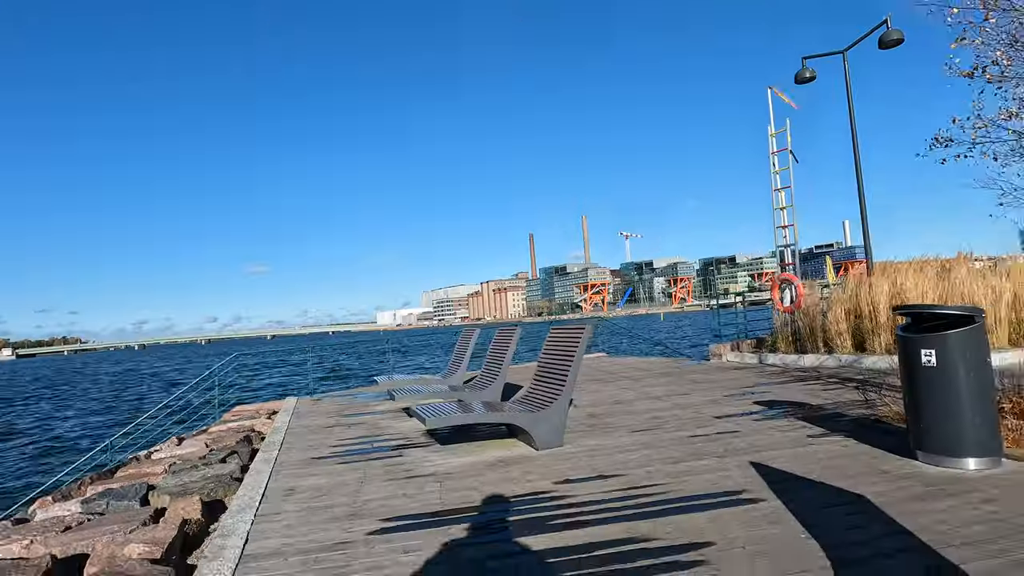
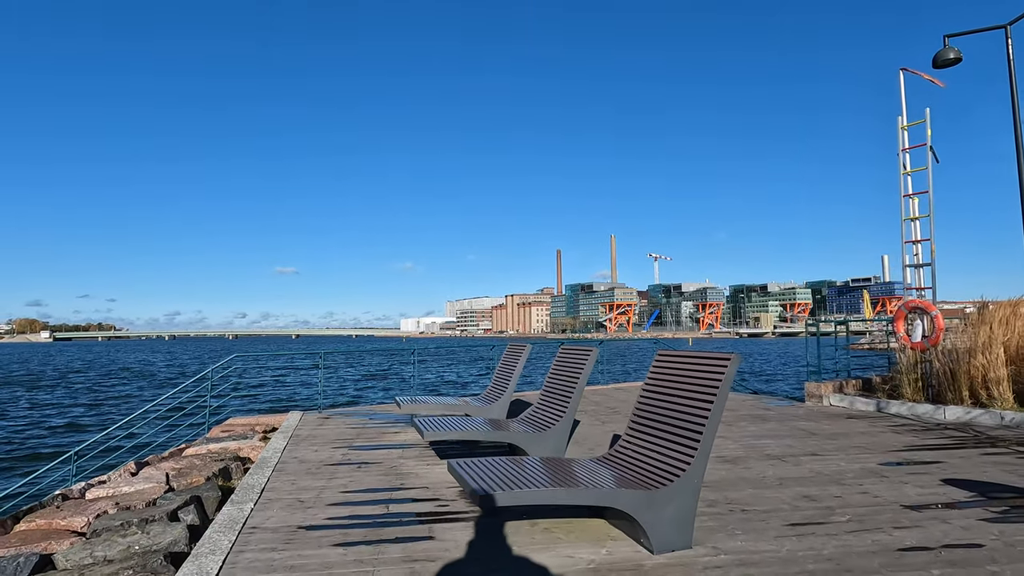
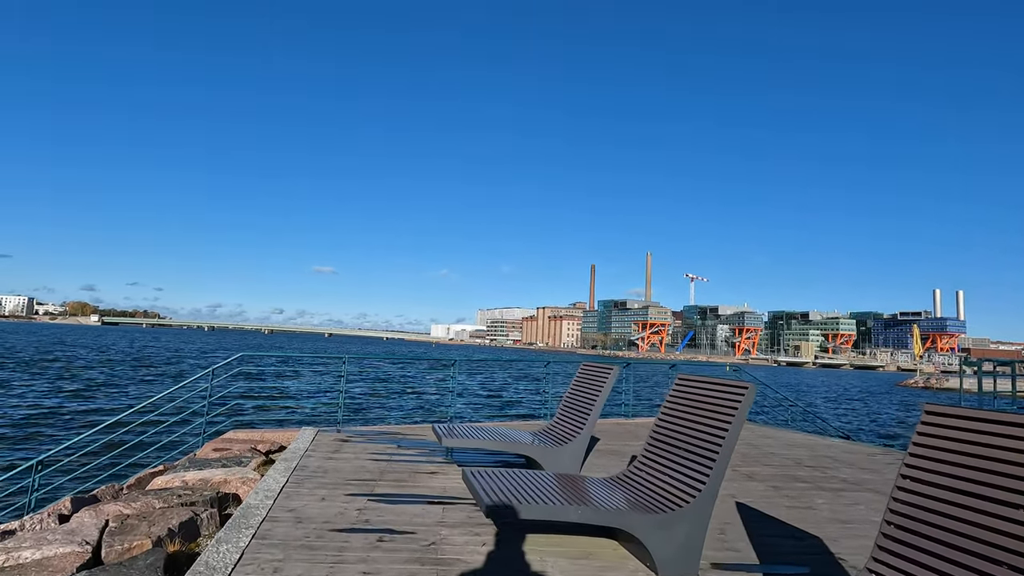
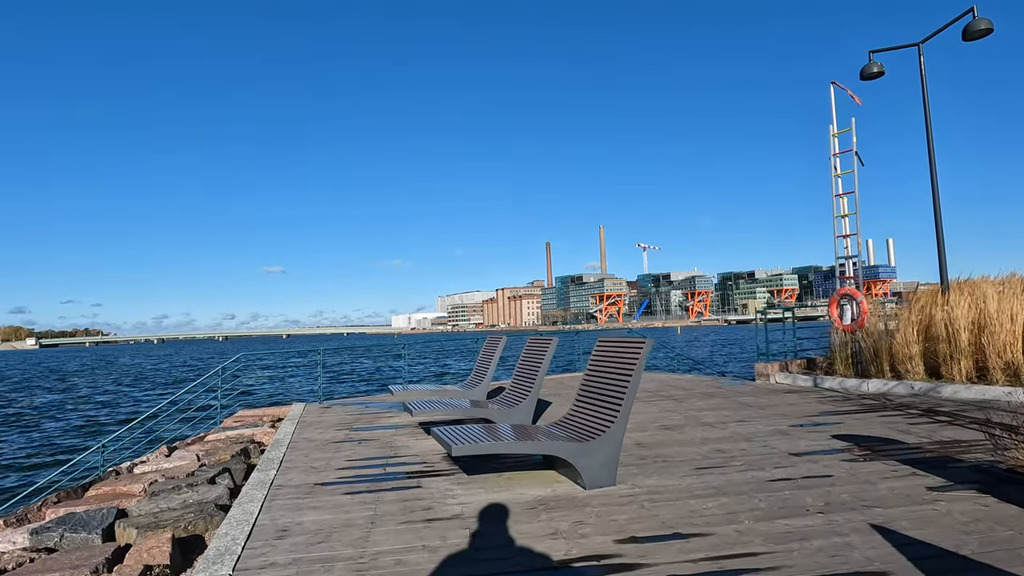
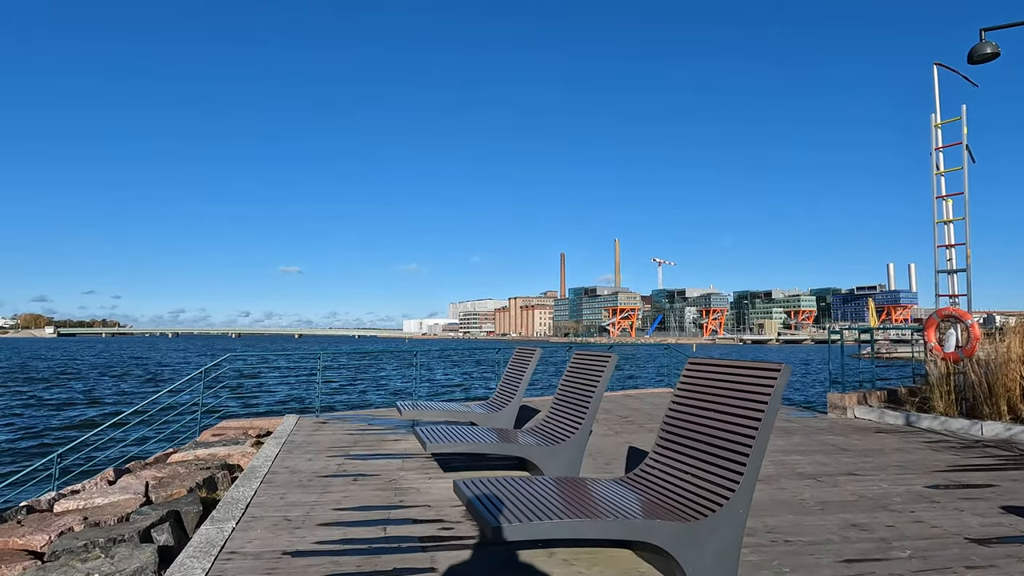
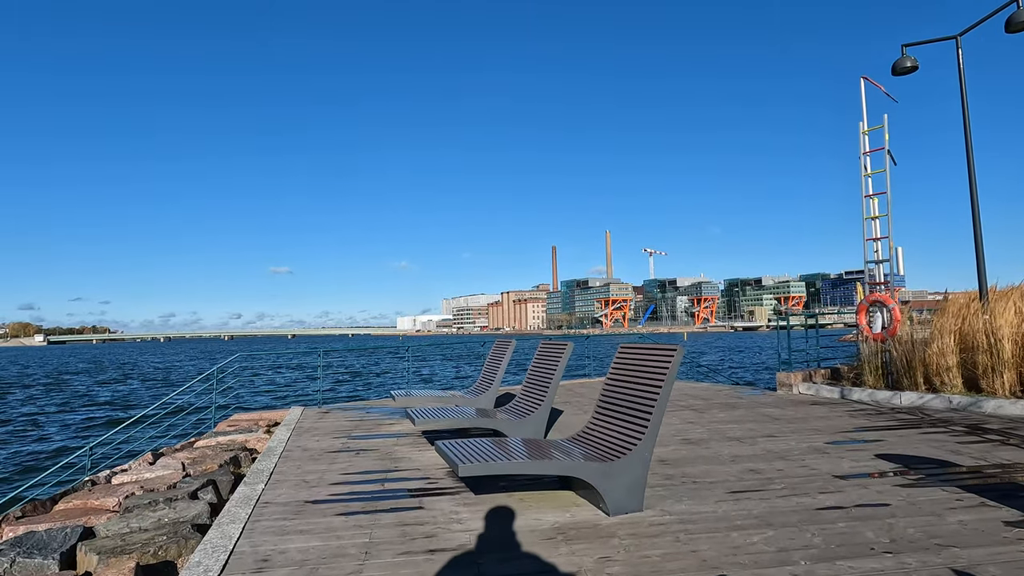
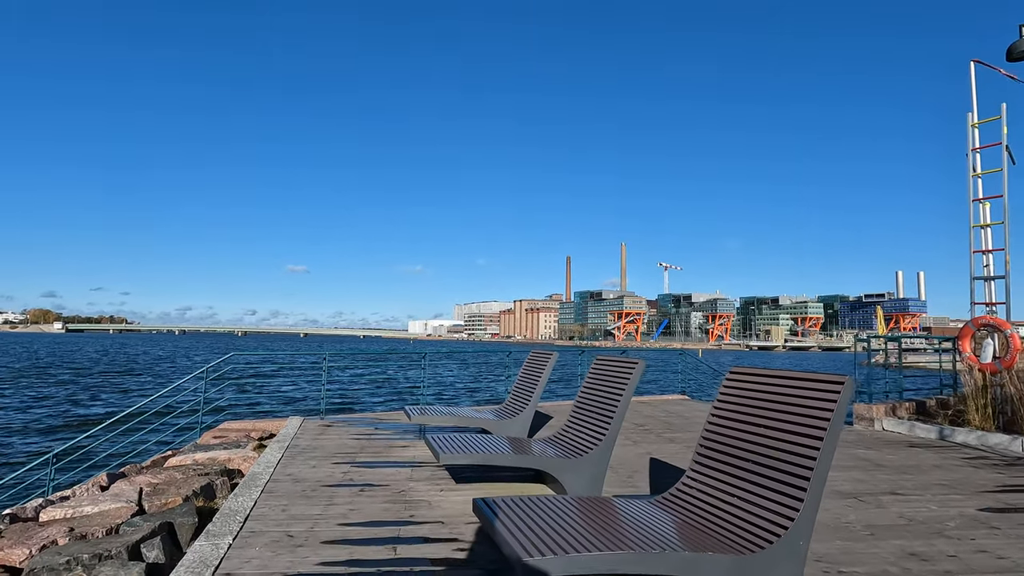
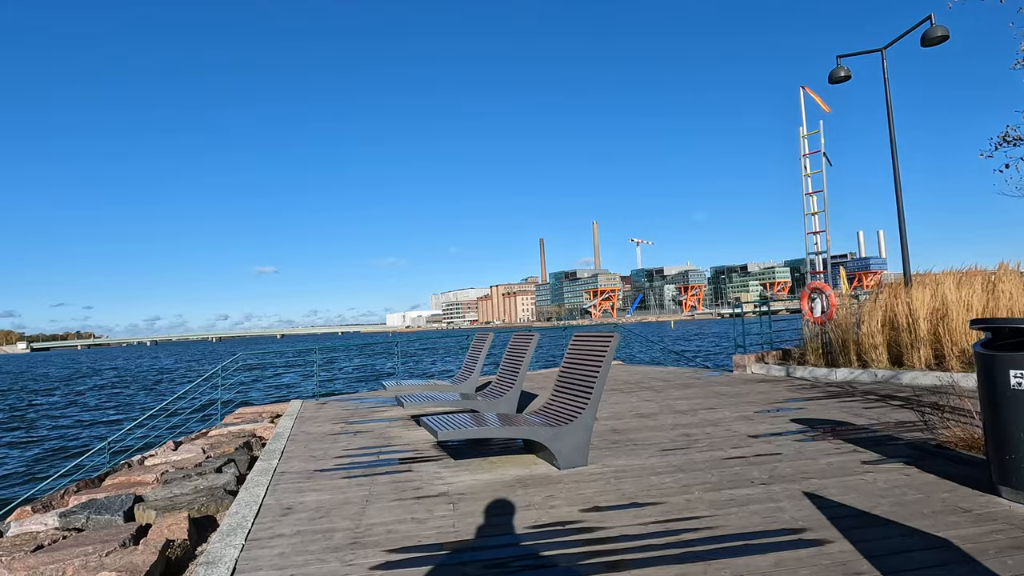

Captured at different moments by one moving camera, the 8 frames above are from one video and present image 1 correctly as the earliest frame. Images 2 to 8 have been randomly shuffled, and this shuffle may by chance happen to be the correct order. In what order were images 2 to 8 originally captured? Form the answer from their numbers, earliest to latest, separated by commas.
8, 4, 6, 2, 5, 7, 3
